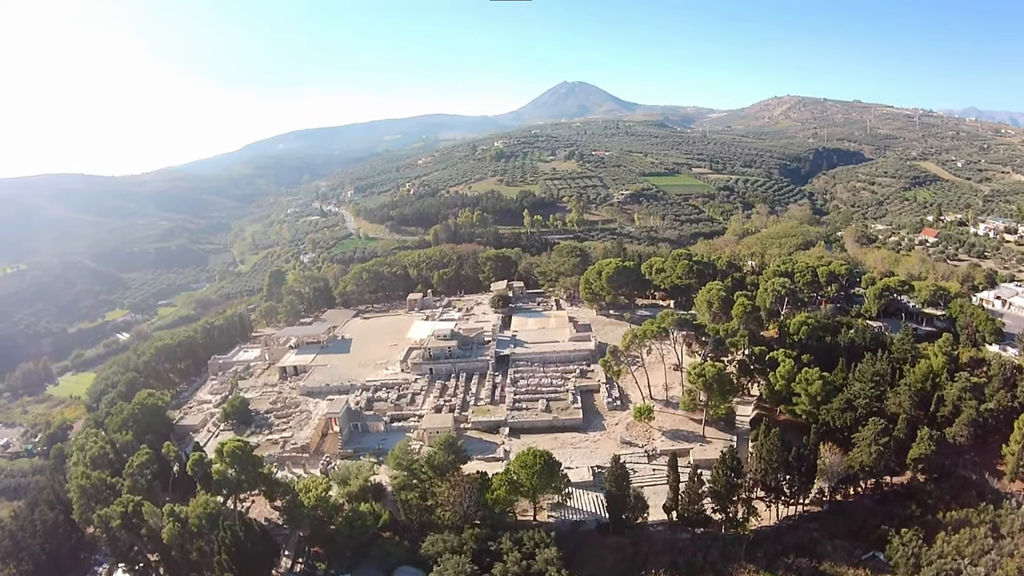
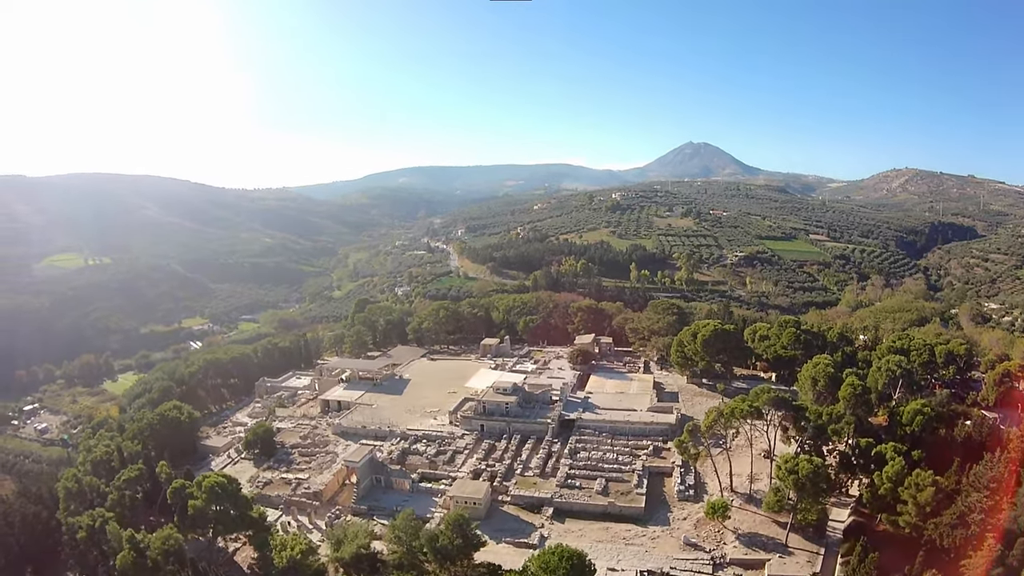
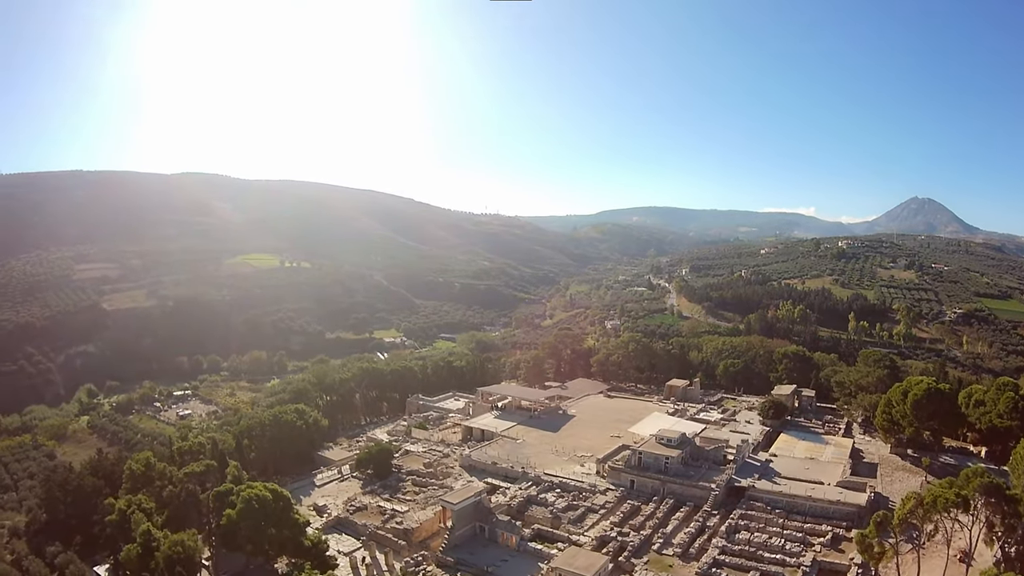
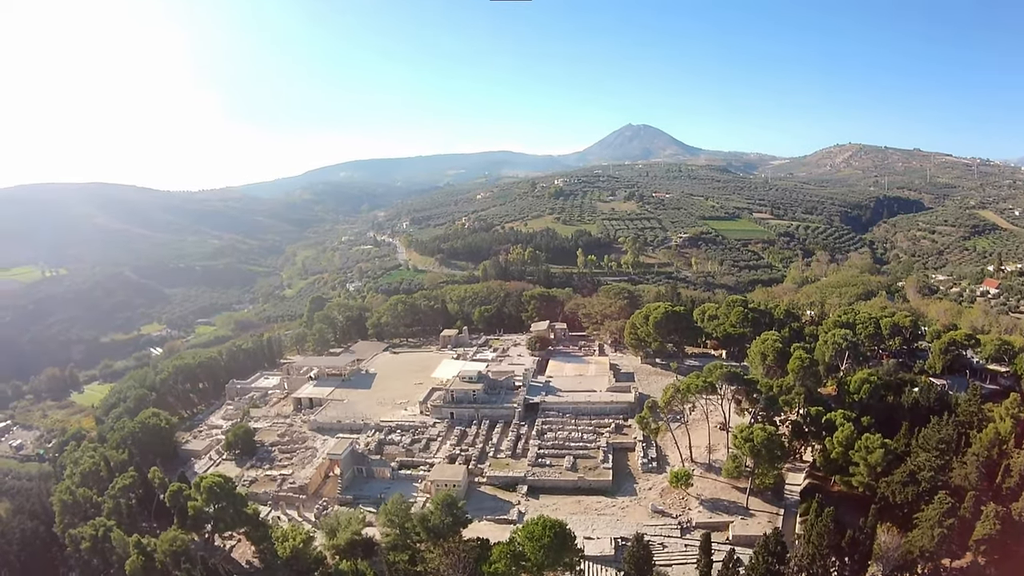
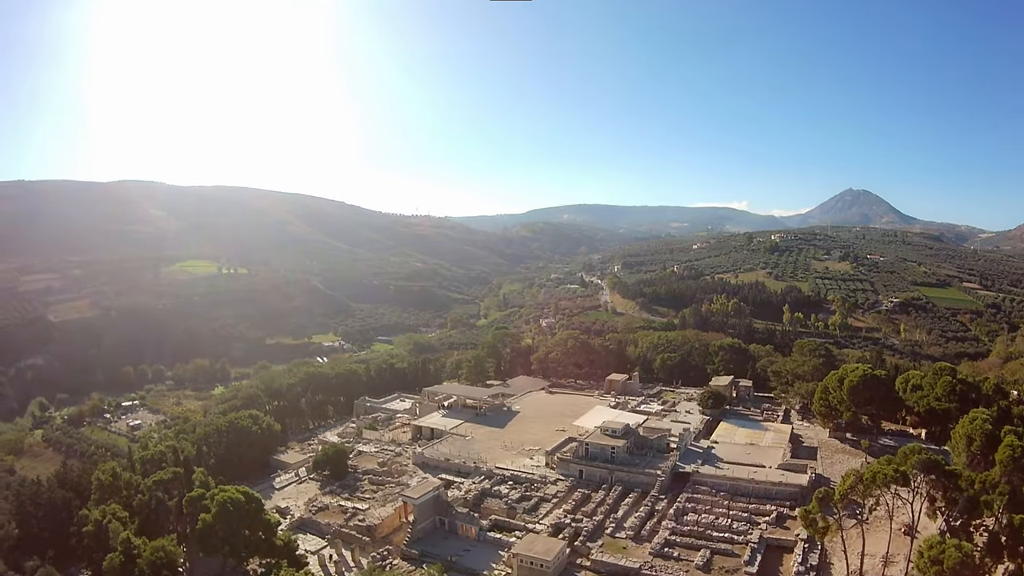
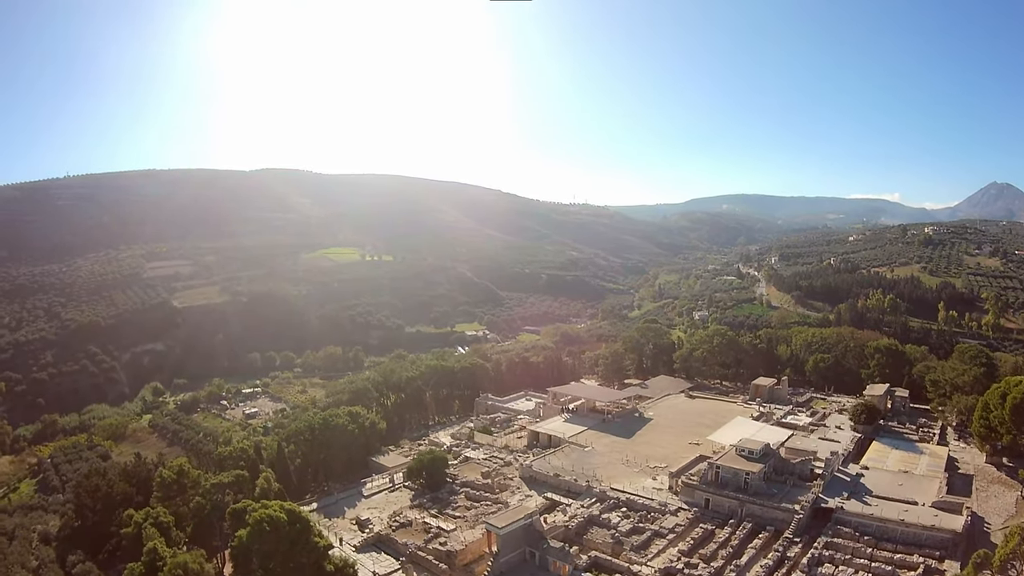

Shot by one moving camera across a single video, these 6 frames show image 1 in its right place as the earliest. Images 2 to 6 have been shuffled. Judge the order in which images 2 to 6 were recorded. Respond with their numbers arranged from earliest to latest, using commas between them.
4, 2, 5, 3, 6
